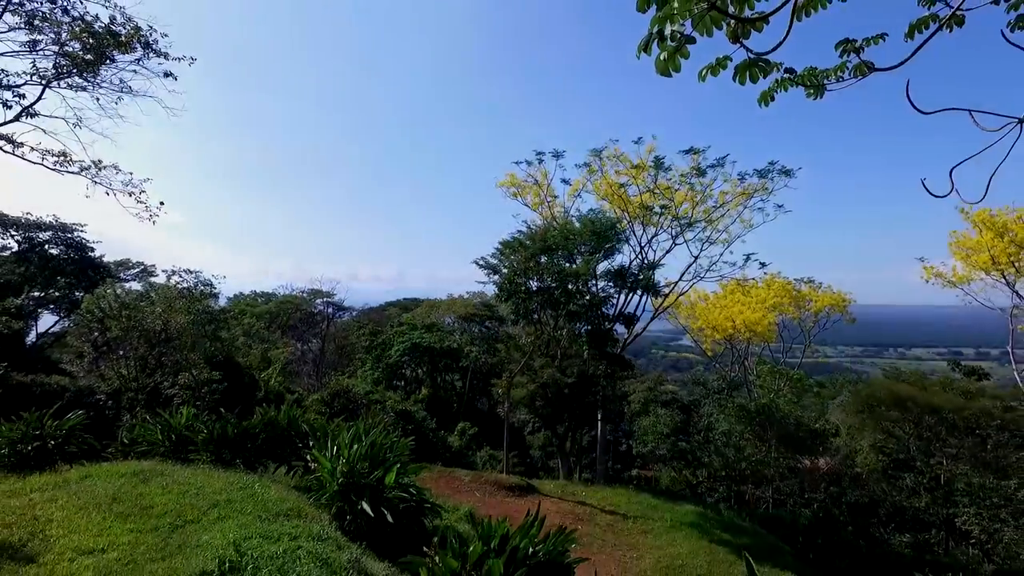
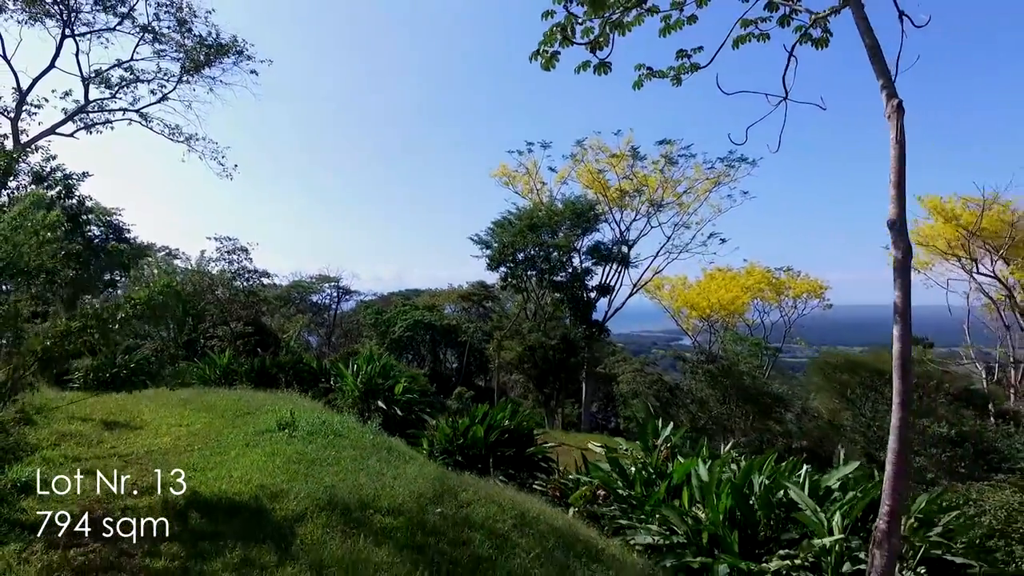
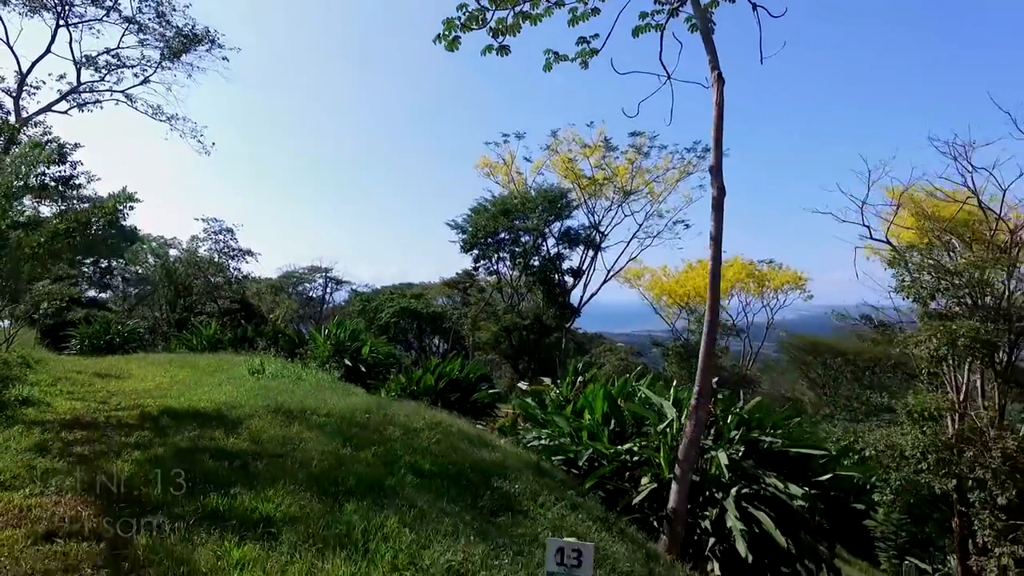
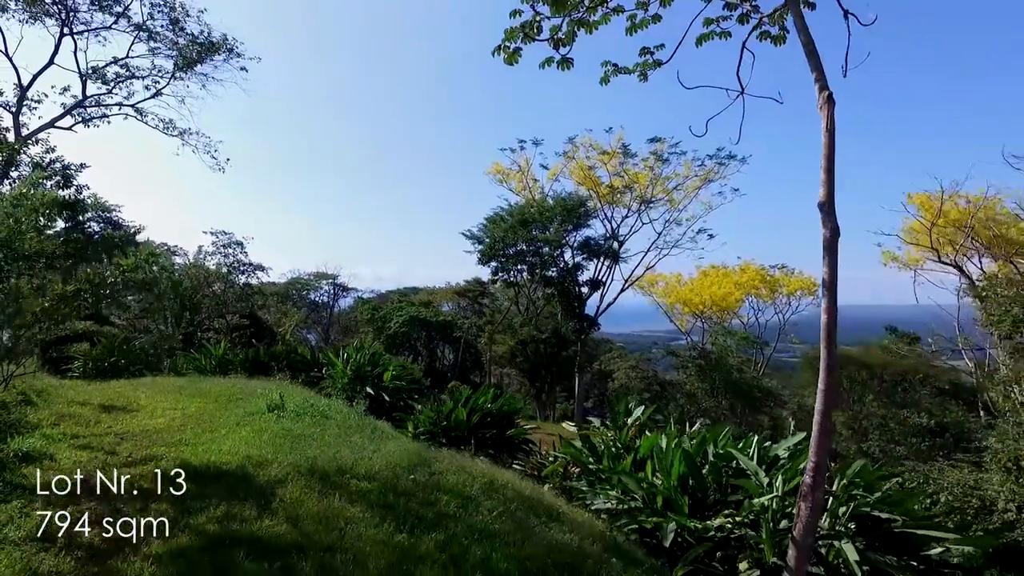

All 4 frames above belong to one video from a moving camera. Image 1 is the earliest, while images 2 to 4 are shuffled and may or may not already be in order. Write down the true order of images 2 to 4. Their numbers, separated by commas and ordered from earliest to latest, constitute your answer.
2, 4, 3
